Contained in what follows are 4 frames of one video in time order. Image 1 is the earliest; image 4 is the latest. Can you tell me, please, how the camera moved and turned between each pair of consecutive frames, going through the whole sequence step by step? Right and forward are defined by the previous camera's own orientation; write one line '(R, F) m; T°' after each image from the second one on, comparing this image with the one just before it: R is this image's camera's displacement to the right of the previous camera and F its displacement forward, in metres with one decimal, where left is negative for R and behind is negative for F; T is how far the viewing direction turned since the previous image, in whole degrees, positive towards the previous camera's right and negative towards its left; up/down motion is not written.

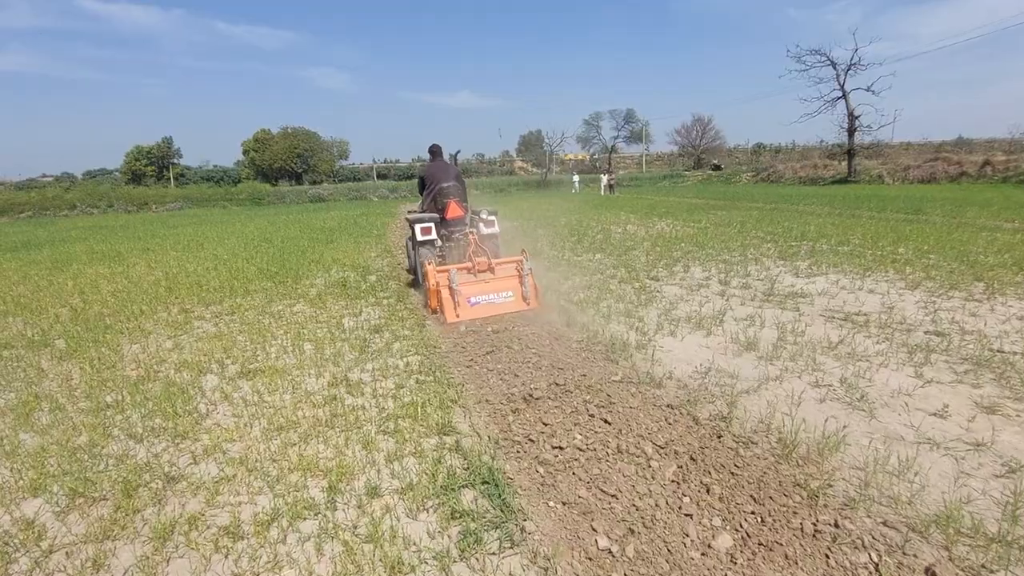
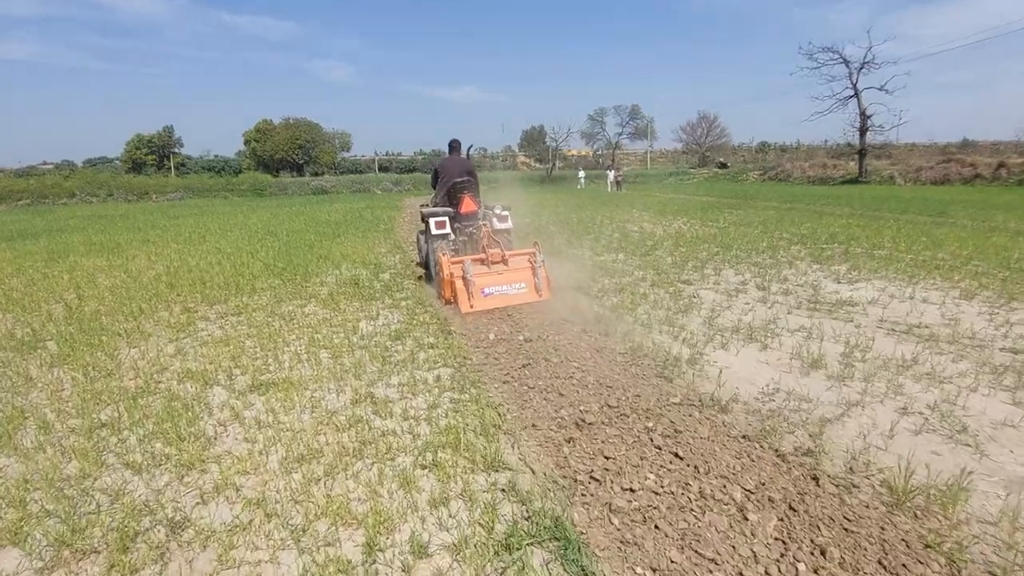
(-0.3, +0.5) m; 0°
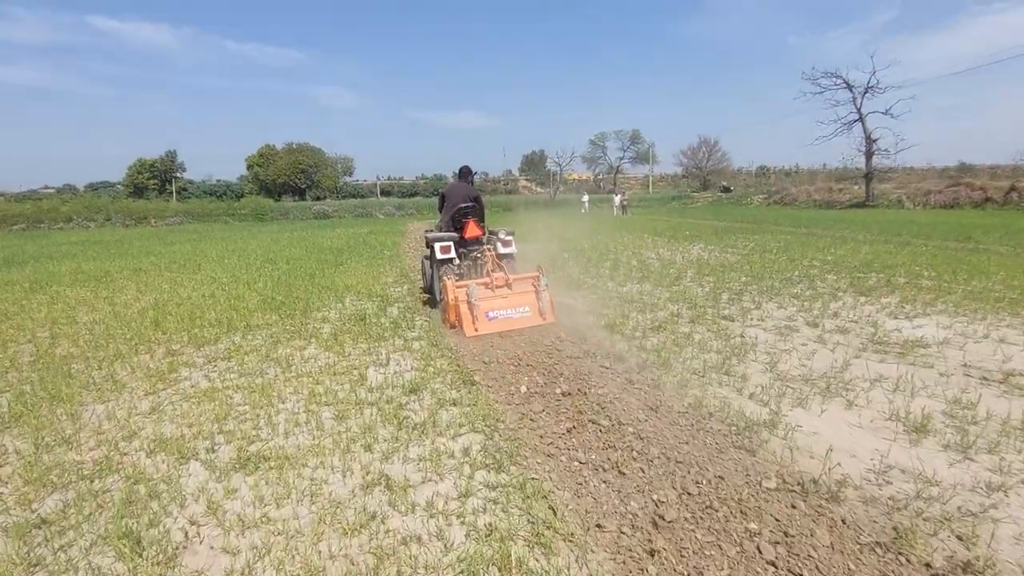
(-0.3, +0.7) m; 0°
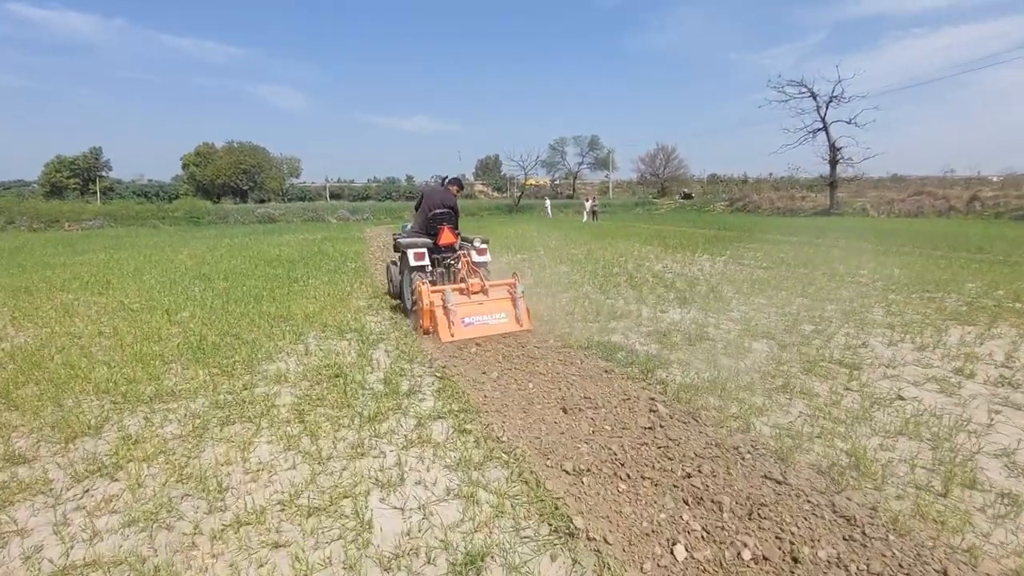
(-0.8, +2.0) m; +5°
